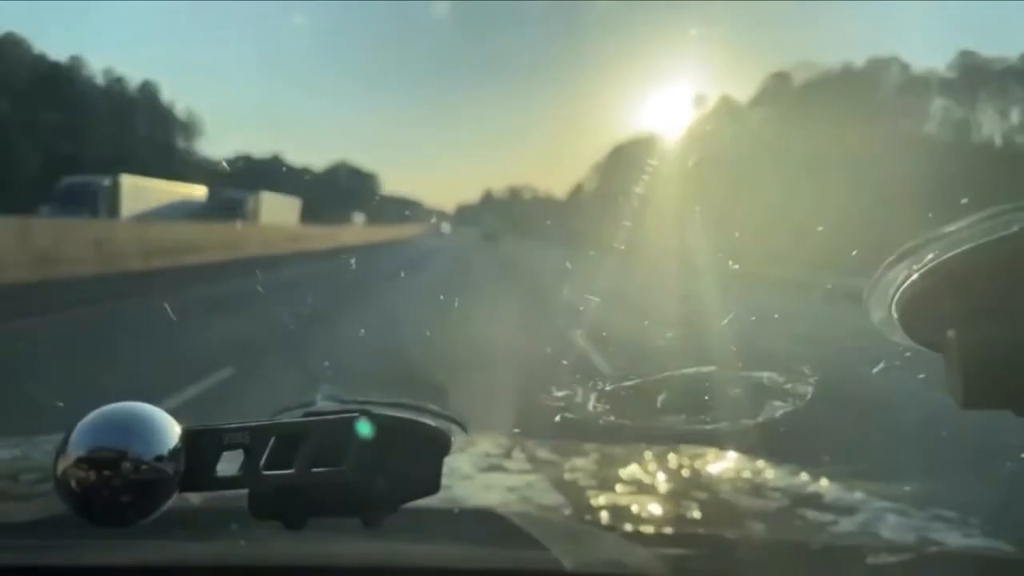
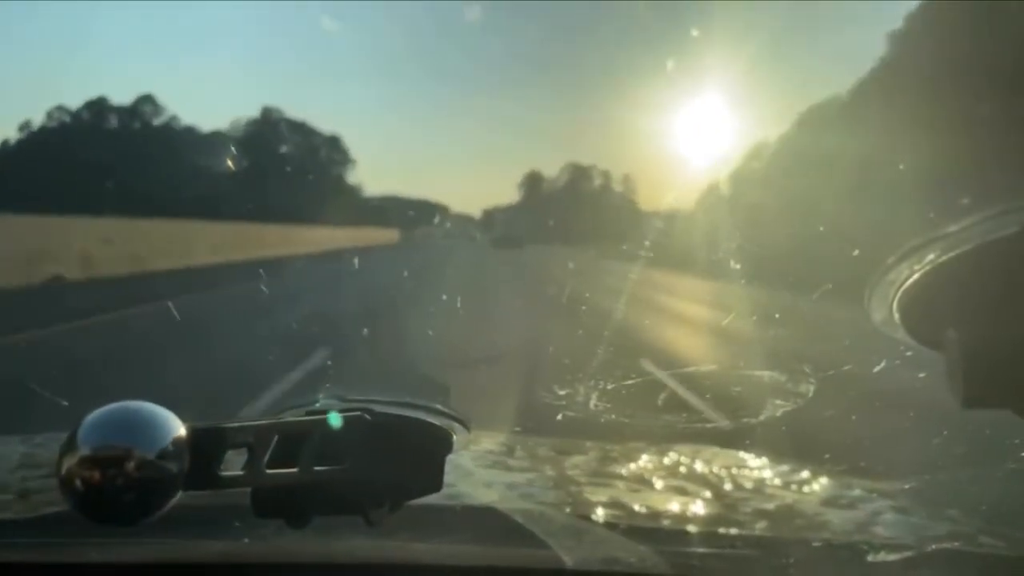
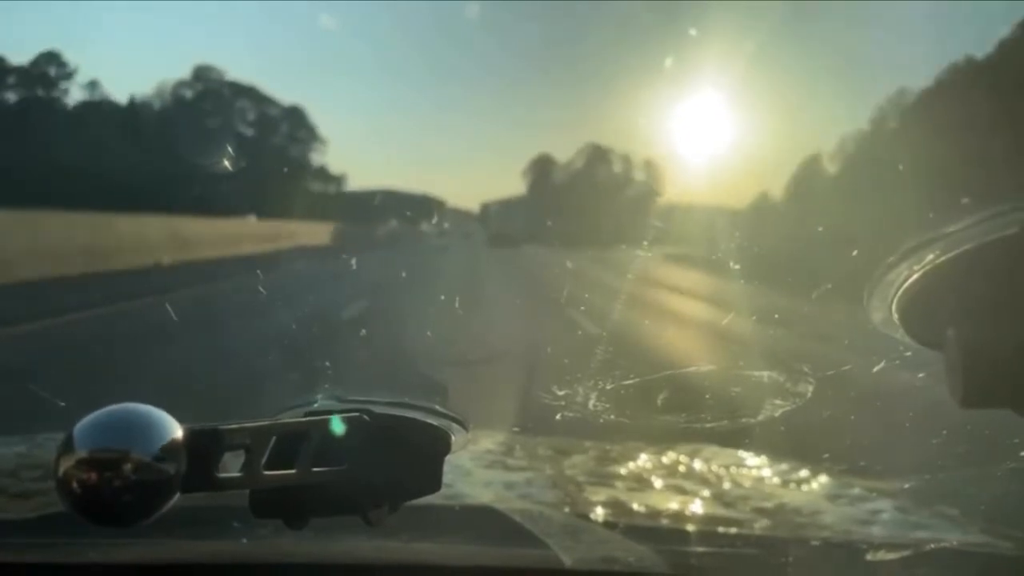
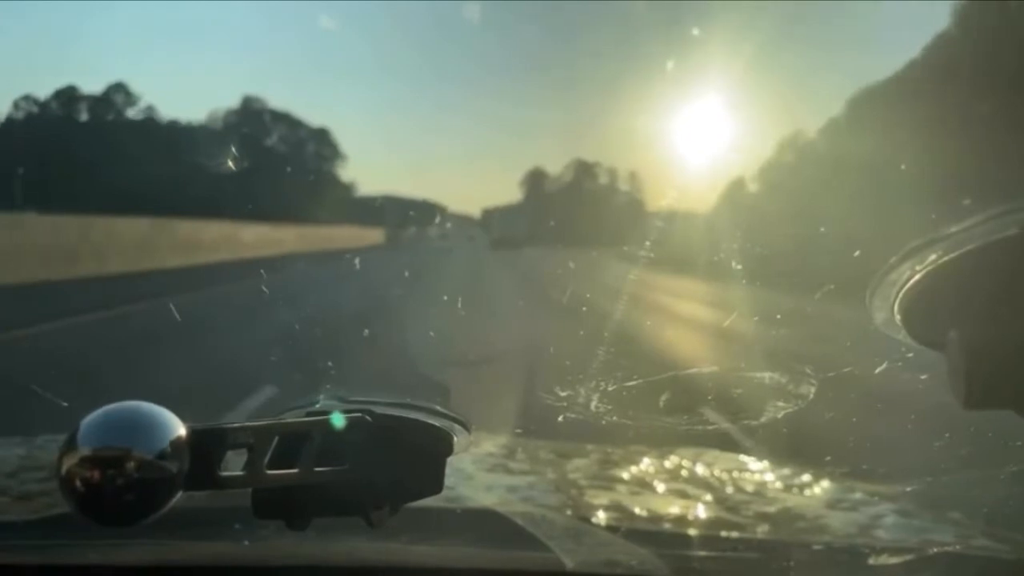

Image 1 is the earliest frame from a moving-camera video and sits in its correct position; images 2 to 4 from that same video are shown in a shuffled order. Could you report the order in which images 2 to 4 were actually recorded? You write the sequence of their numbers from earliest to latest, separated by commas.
2, 4, 3
